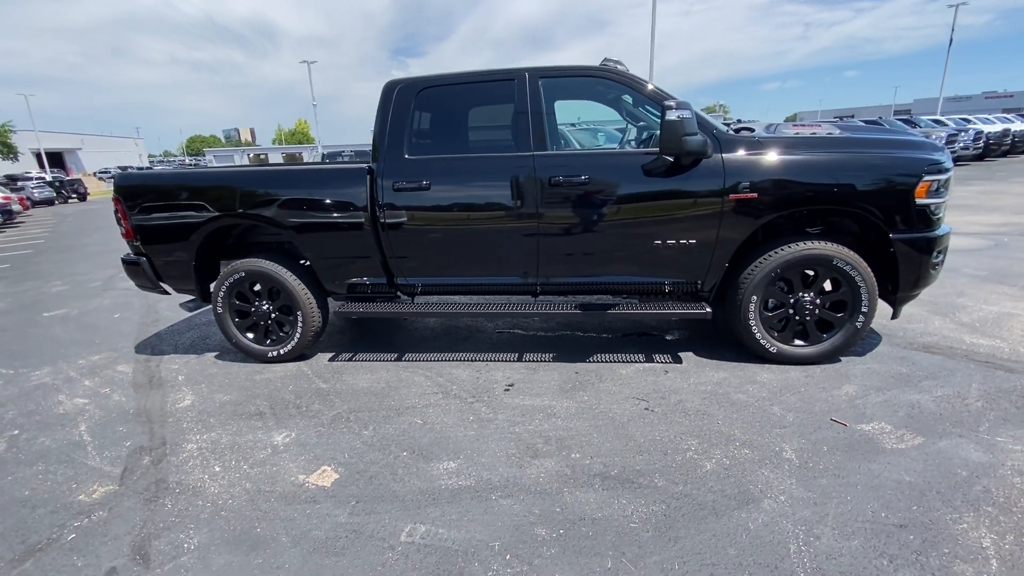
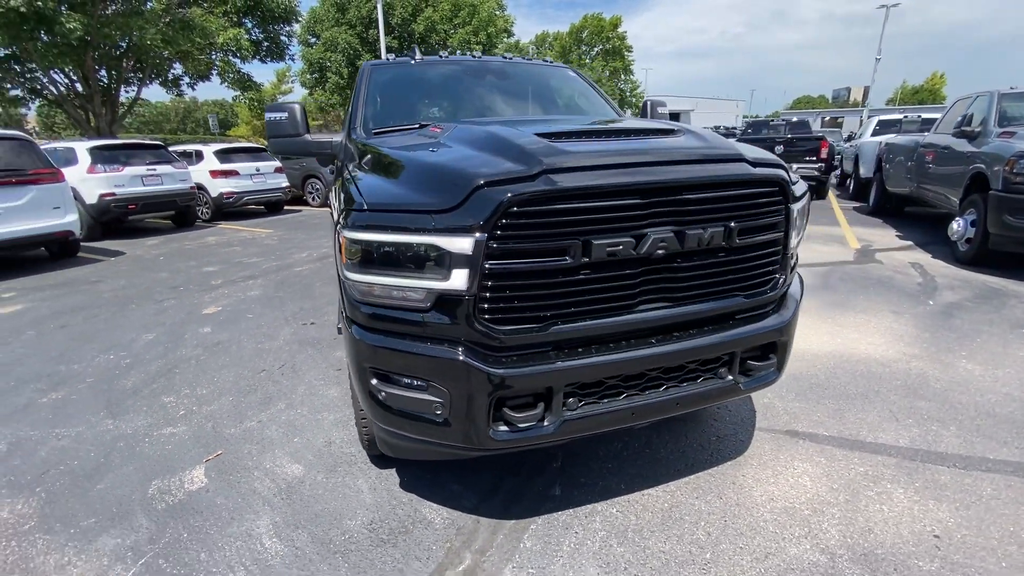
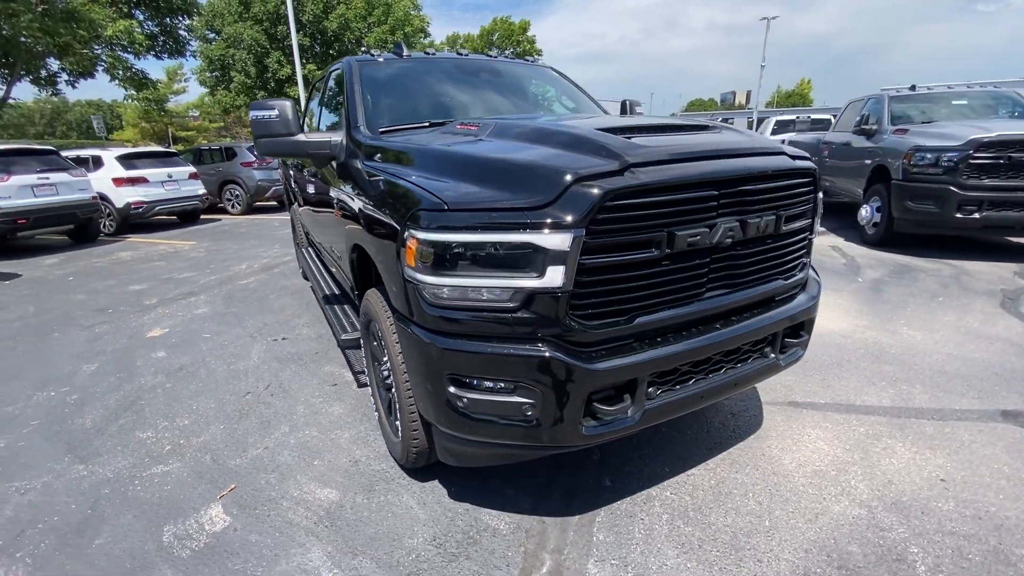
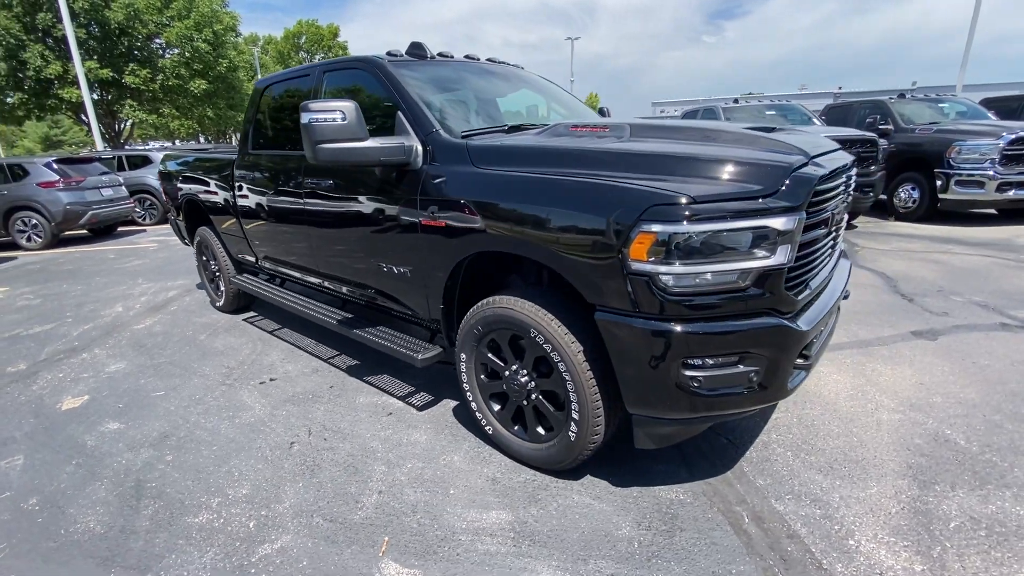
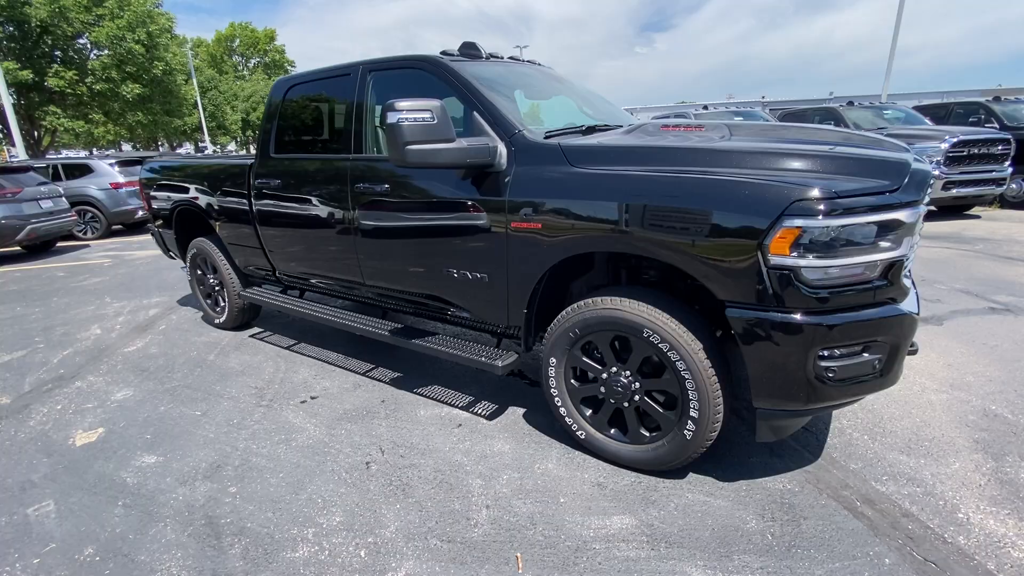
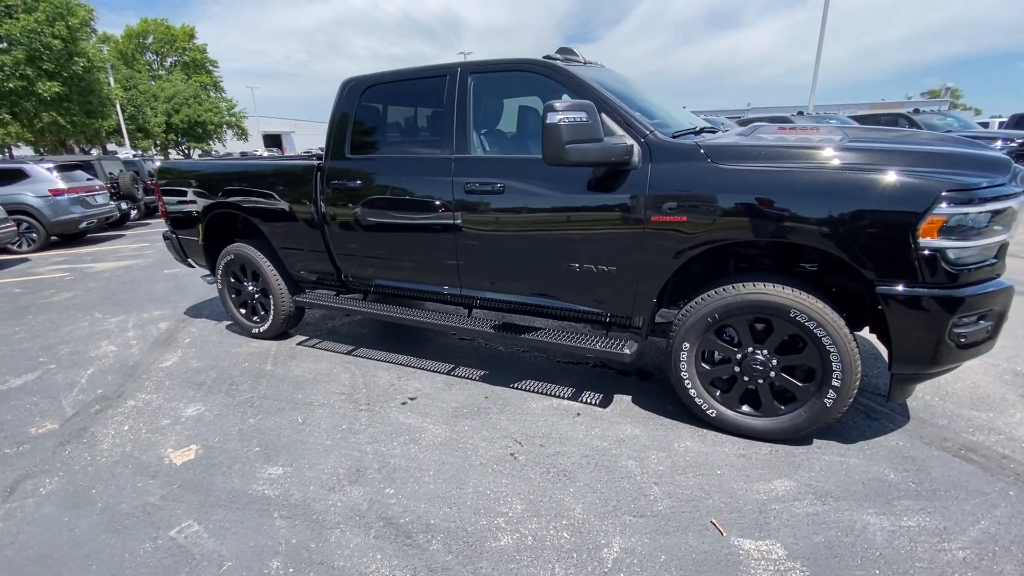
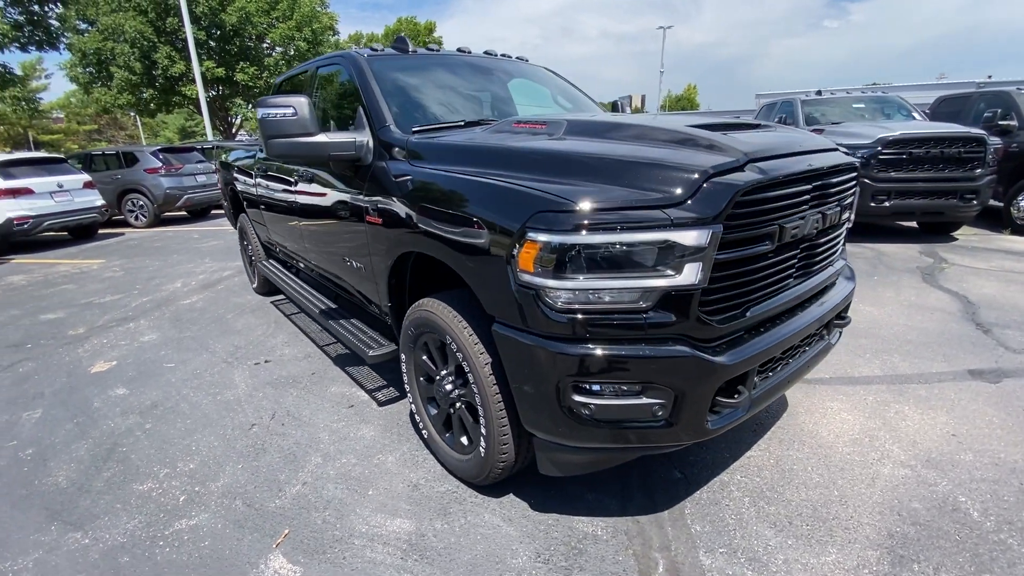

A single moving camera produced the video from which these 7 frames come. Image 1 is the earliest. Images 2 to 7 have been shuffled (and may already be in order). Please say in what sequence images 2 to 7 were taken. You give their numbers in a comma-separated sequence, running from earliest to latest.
6, 5, 4, 7, 3, 2
